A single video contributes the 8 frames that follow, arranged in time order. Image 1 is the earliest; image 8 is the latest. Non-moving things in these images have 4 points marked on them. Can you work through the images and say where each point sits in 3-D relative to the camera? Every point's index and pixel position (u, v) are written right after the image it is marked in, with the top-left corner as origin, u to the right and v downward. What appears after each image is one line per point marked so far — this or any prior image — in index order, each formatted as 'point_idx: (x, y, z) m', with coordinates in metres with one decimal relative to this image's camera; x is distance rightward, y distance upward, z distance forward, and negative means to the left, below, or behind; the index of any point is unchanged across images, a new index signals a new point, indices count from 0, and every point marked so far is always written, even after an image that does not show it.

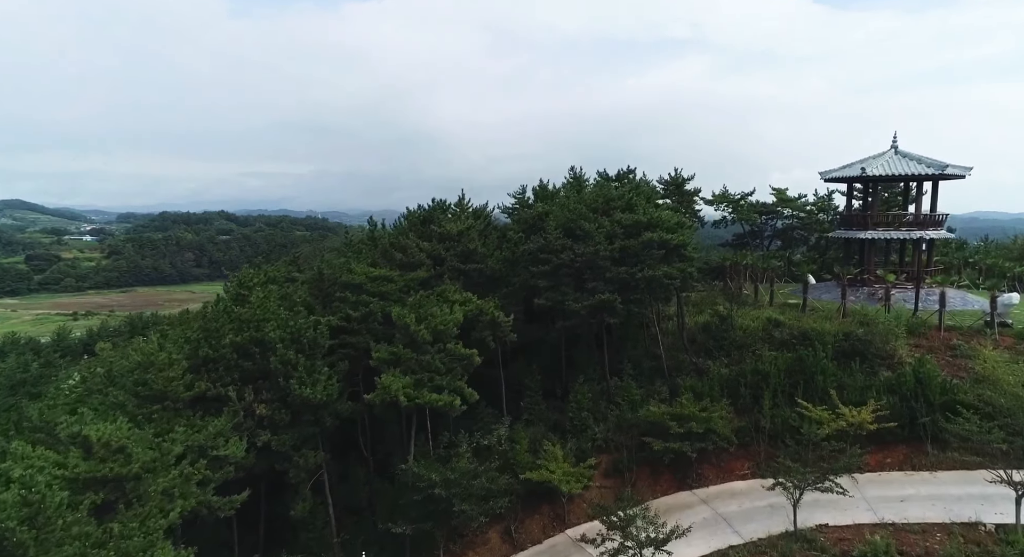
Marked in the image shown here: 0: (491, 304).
0: (-0.7, -0.9, +19.7) m
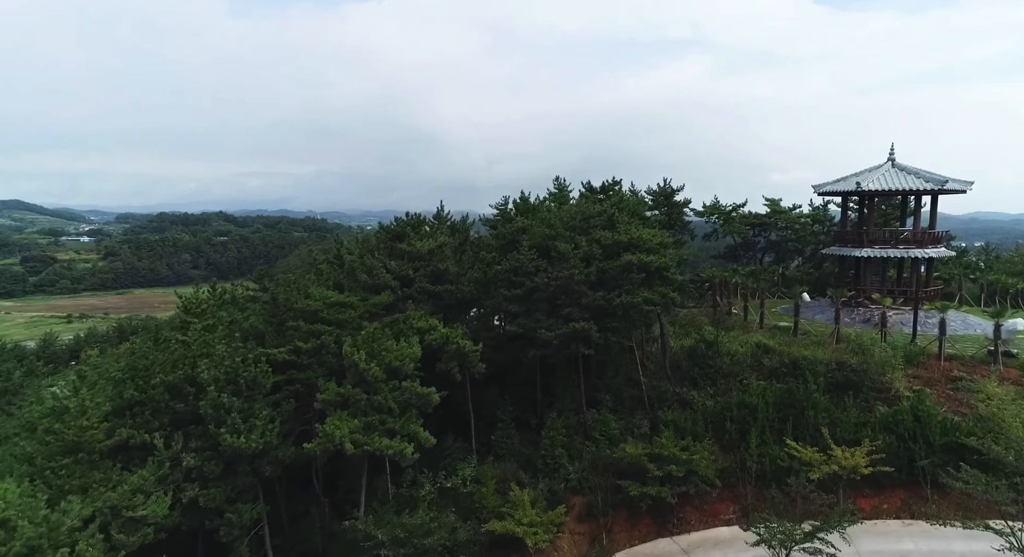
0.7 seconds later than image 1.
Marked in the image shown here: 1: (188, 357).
0: (-1.7, -1.7, +18.4) m
1: (-7.7, -1.9, +14.1) m
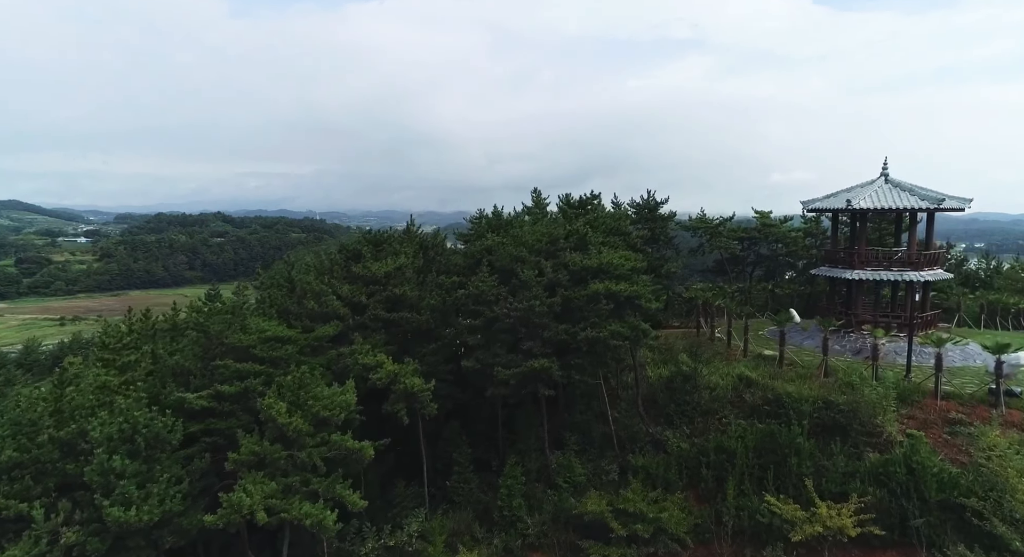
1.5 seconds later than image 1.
0: (-2.9, -2.6, +16.7) m
1: (-9.0, -2.8, +12.5) m
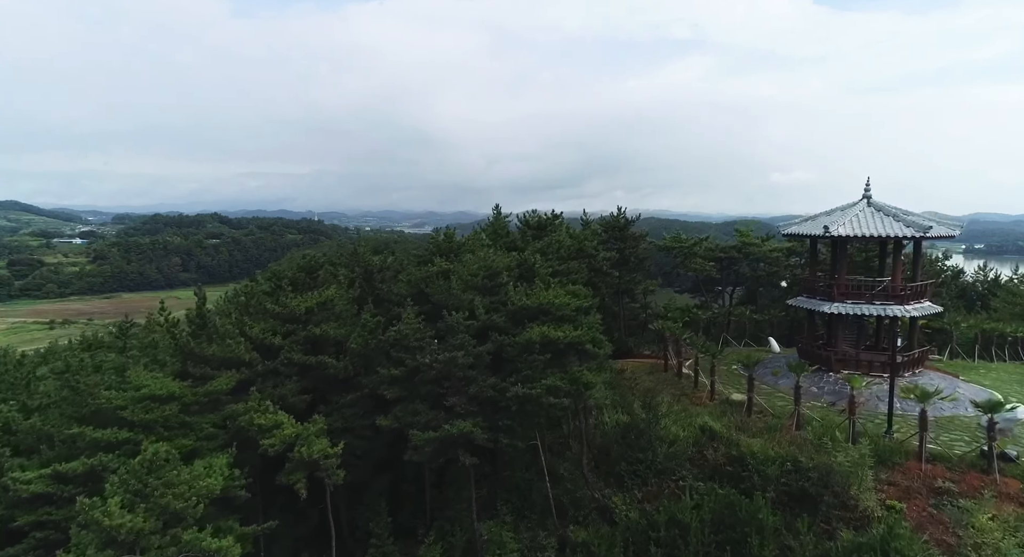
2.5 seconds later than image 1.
0: (-5.0, -3.7, +14.4) m
1: (-11.0, -3.9, +10.2) m
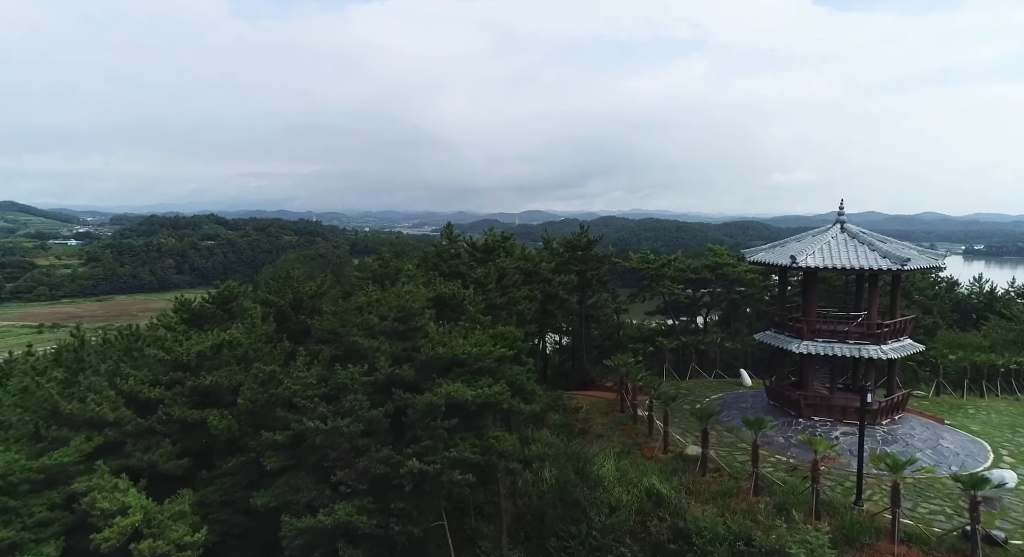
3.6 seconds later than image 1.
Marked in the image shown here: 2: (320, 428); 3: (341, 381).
0: (-7.1, -4.9, +12.1) m
1: (-13.2, -5.0, +7.9) m
2: (-4.1, -3.2, +12.5) m
3: (-3.9, -2.3, +13.7) m
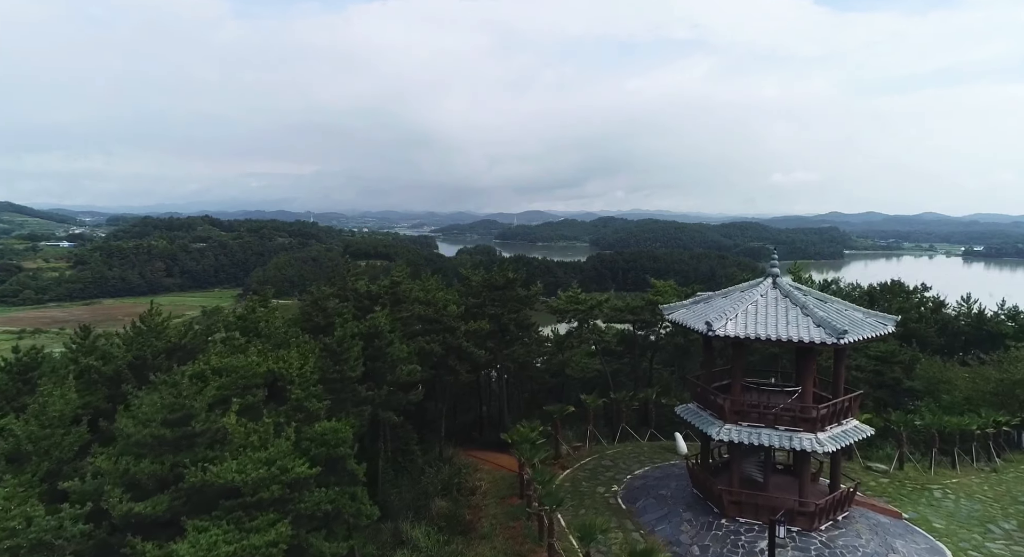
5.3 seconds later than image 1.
0: (-10.9, -6.7, +8.6) m
1: (-16.9, -6.8, +4.3) m
2: (-7.8, -5.0, +9.0) m
3: (-7.6, -4.1, +10.1) m
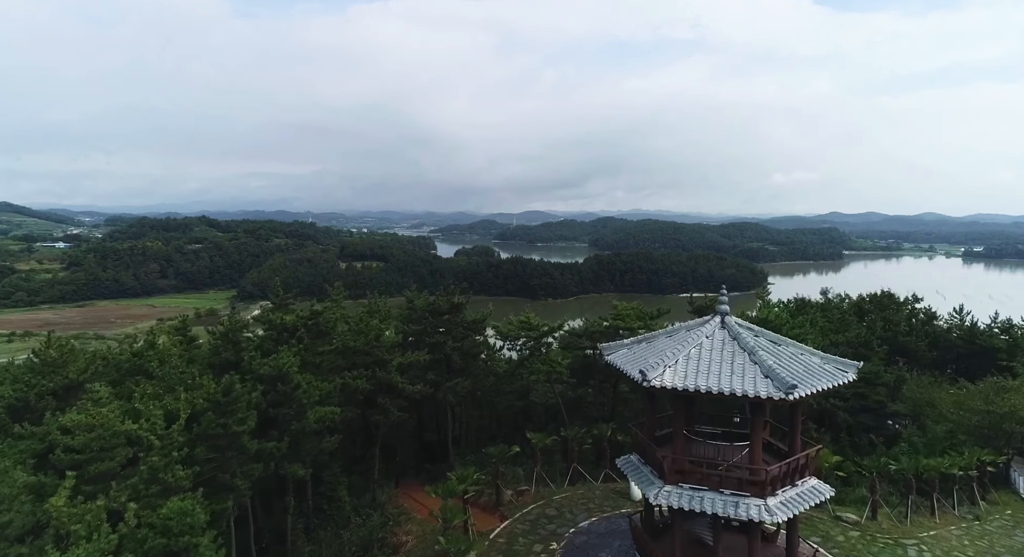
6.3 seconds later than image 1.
0: (-13.0, -7.6, +6.7) m
1: (-19.0, -7.8, +2.4) m
2: (-9.9, -5.9, +7.1) m
3: (-9.7, -5.1, +8.3) m
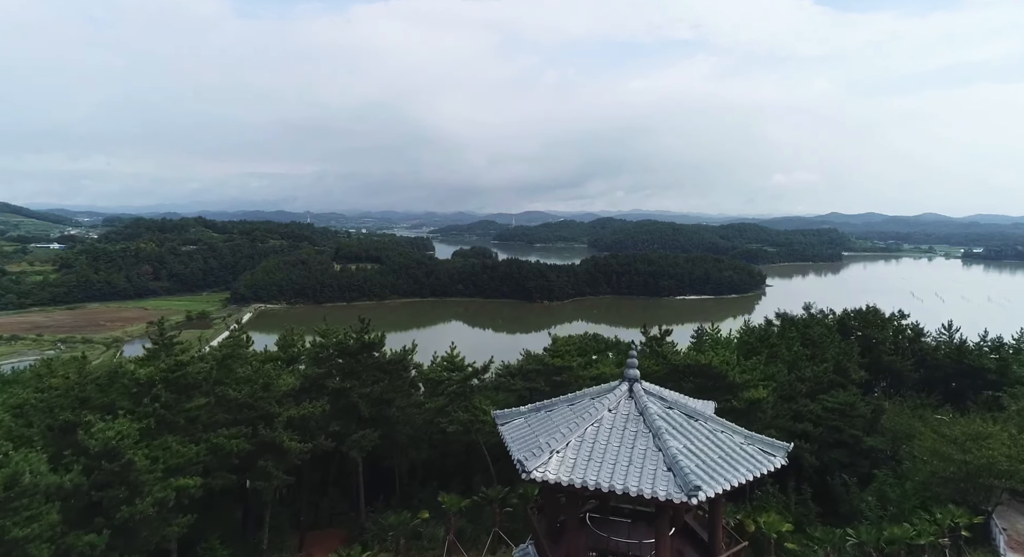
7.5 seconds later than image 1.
0: (-15.7, -8.8, +4.2) m
1: (-21.8, -9.0, 0.0) m
2: (-12.7, -7.1, +4.6) m
3: (-12.5, -6.3, +5.8) m
